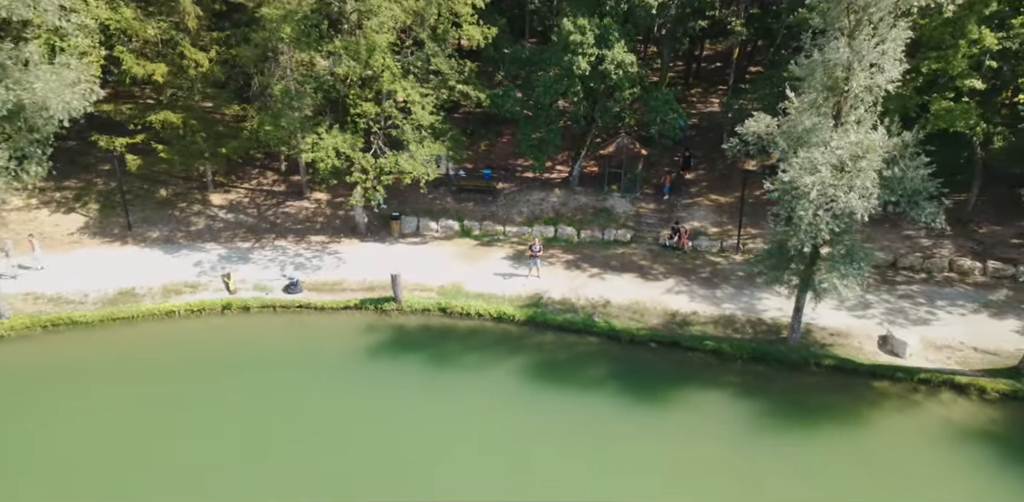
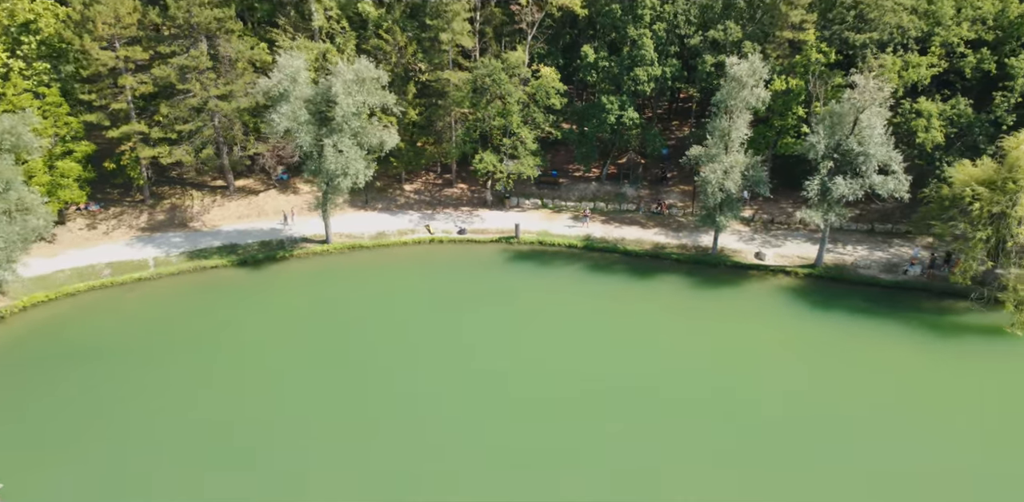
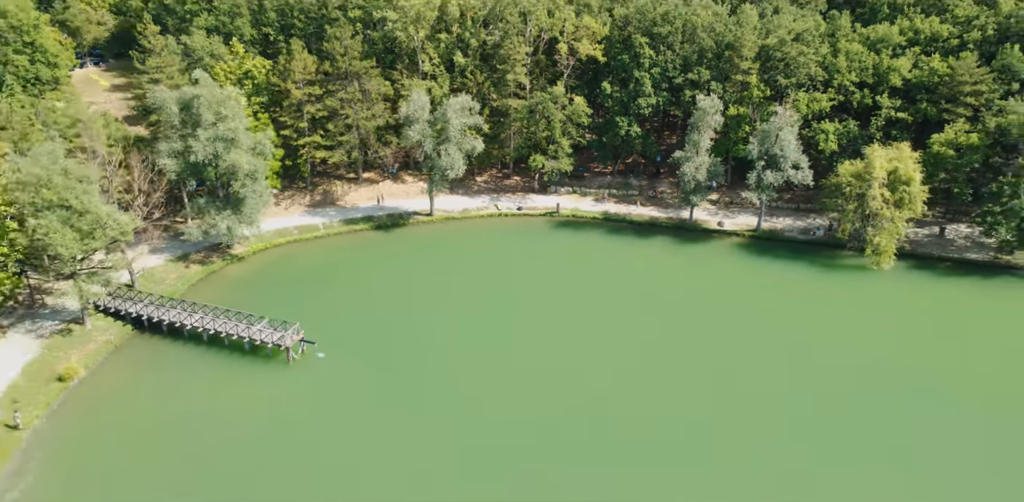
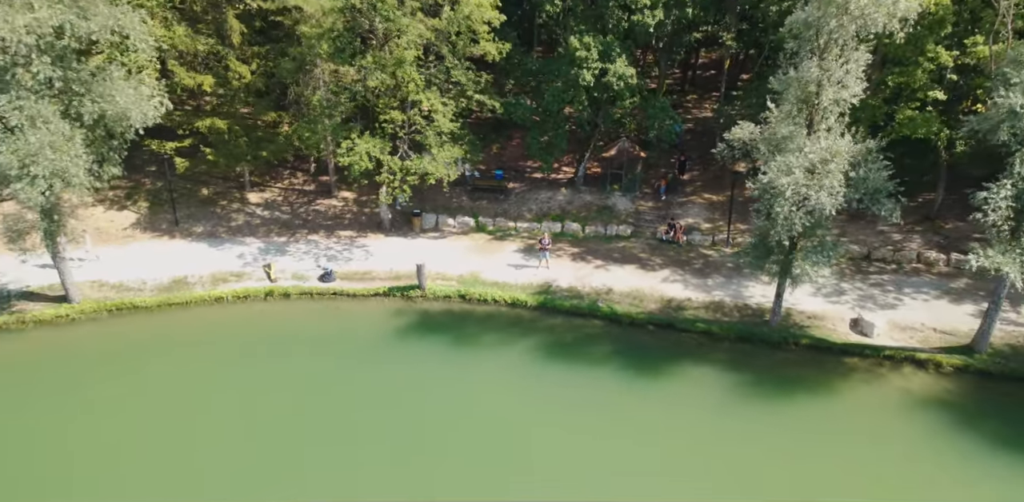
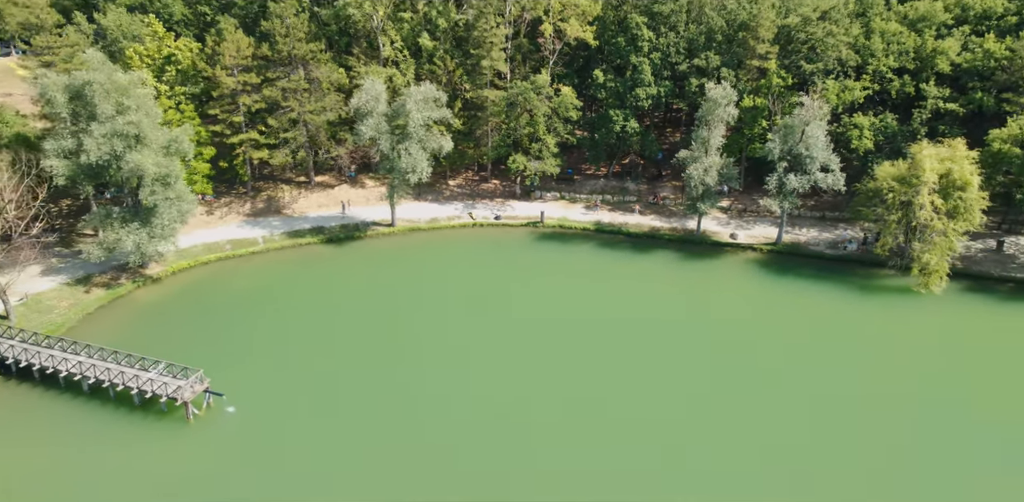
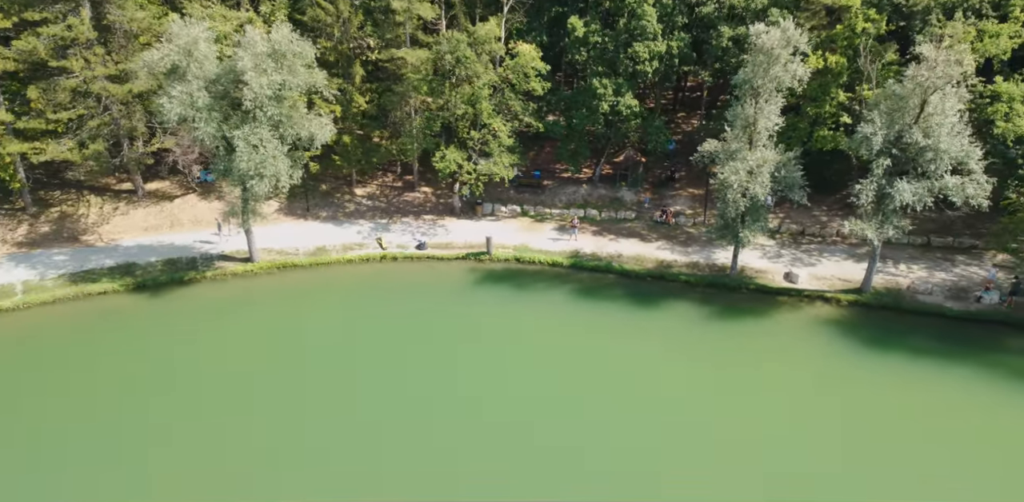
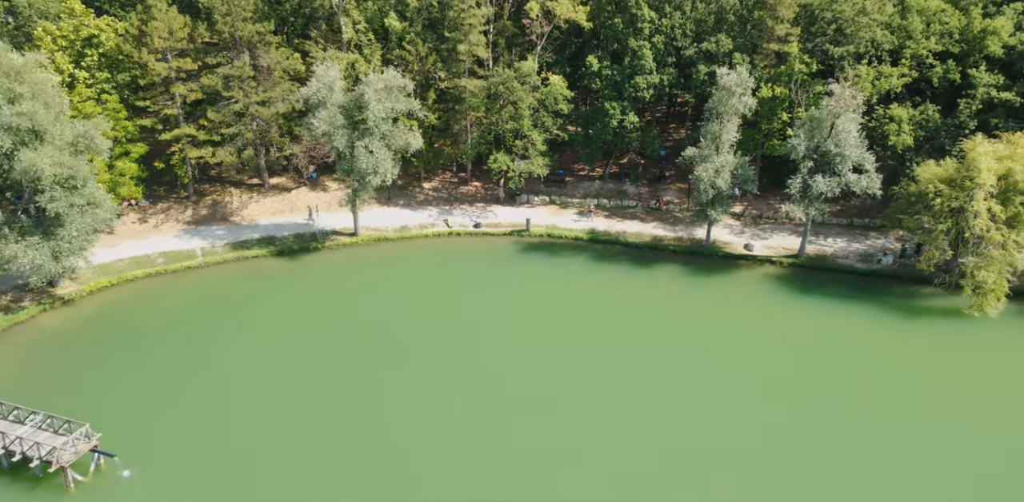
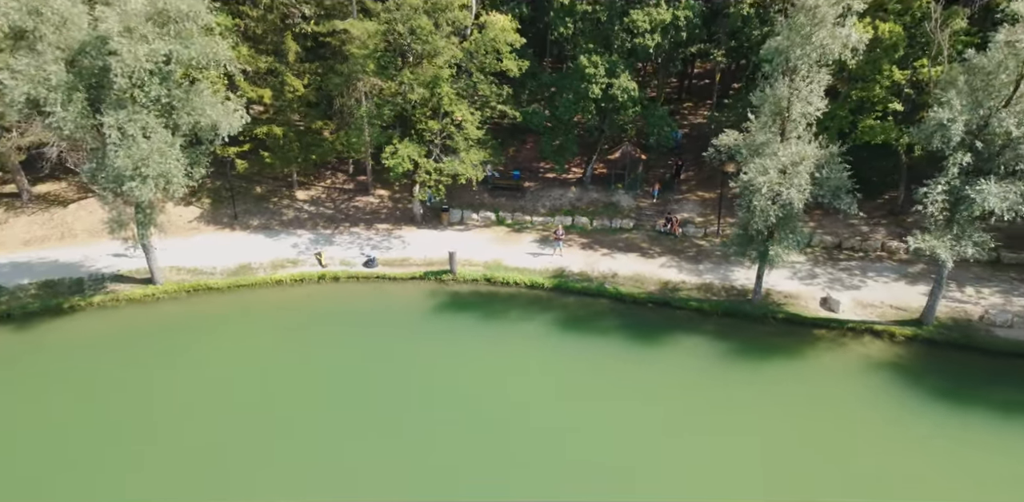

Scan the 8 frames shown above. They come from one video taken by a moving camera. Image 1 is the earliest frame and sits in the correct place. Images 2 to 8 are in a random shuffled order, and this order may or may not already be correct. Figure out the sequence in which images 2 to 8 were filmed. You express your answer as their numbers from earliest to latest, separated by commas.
4, 8, 6, 2, 7, 5, 3
